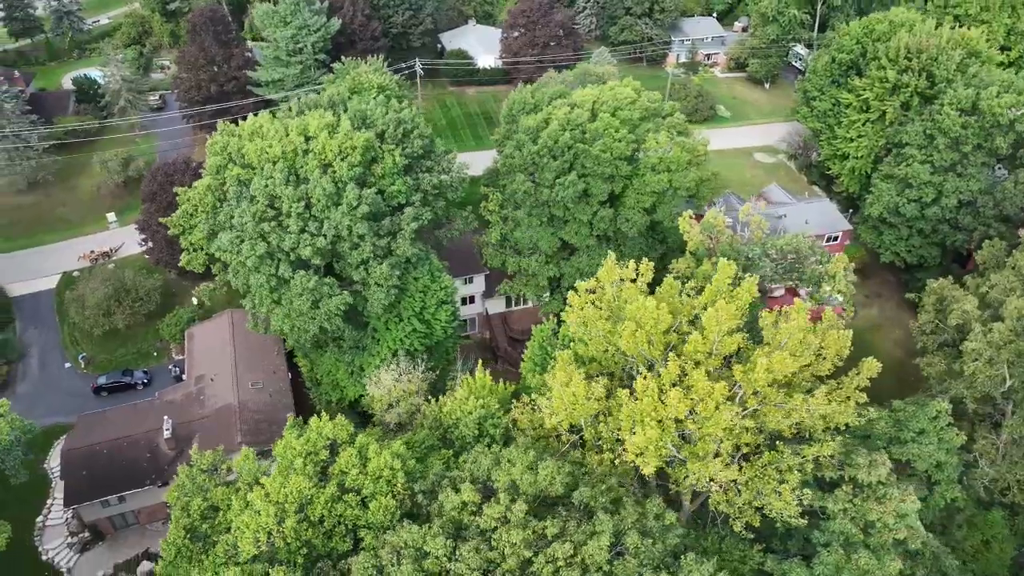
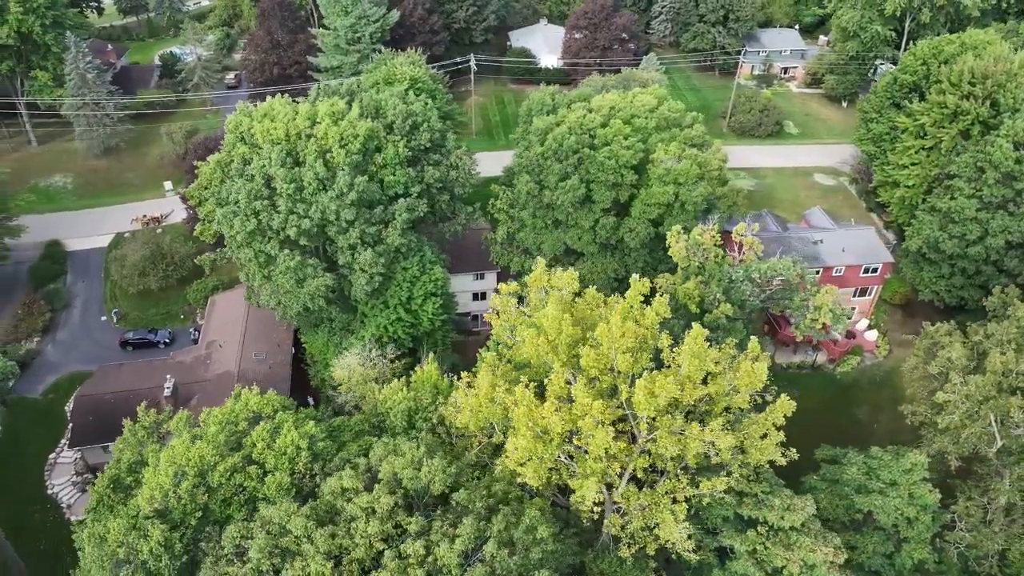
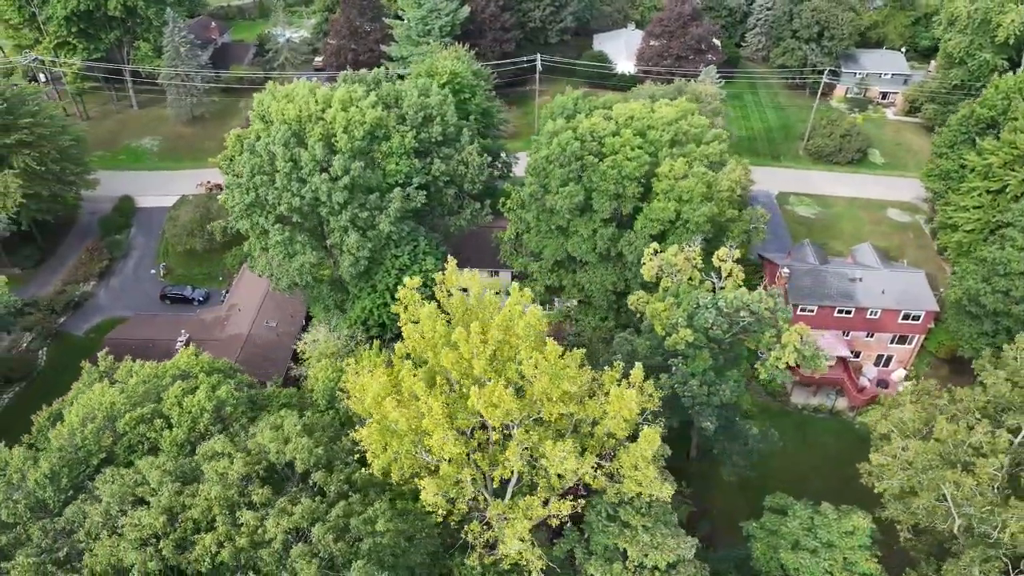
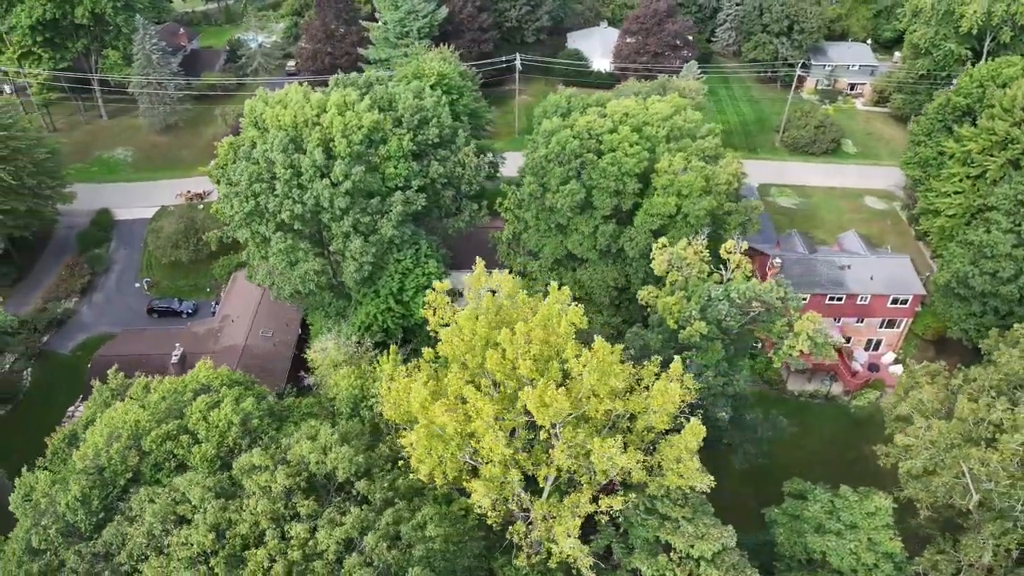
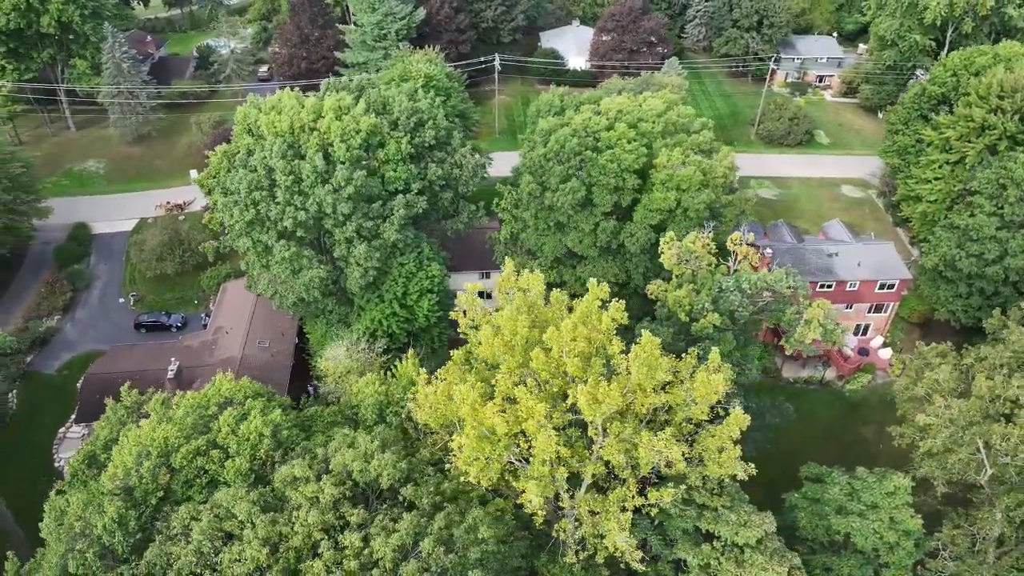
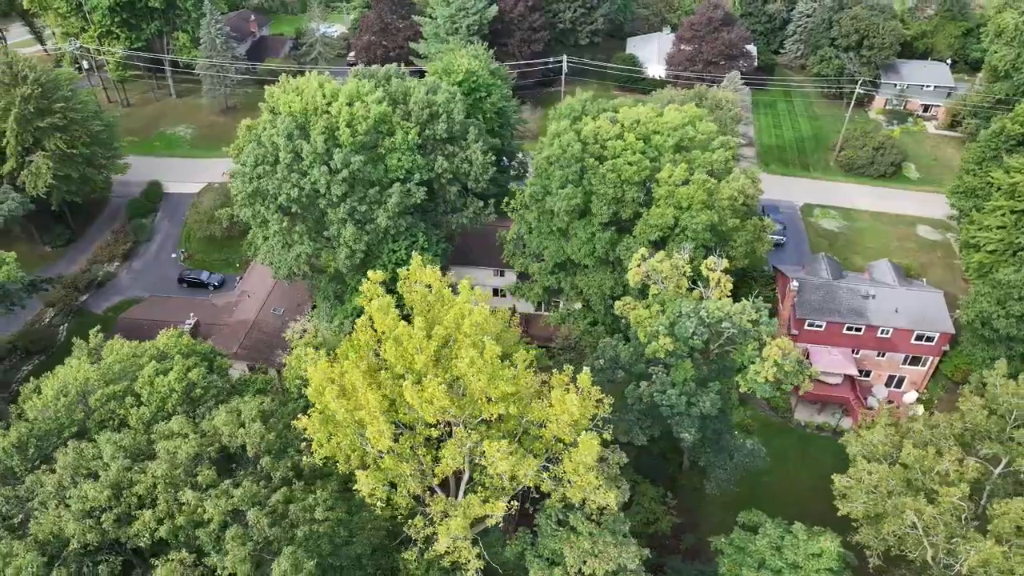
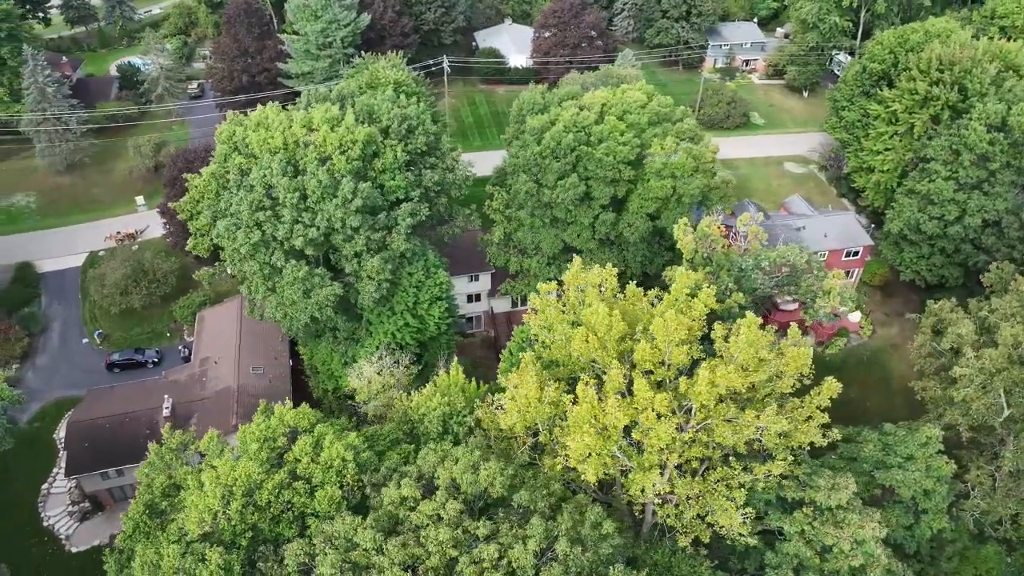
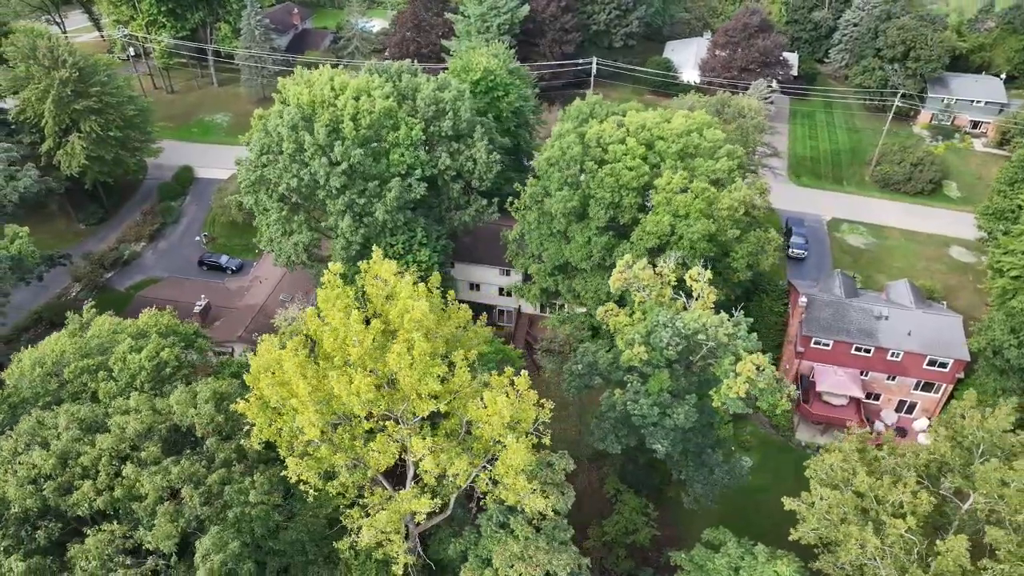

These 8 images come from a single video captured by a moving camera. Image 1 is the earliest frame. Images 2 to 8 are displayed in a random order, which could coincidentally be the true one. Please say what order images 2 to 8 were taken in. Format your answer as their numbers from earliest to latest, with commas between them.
7, 2, 5, 4, 3, 6, 8
